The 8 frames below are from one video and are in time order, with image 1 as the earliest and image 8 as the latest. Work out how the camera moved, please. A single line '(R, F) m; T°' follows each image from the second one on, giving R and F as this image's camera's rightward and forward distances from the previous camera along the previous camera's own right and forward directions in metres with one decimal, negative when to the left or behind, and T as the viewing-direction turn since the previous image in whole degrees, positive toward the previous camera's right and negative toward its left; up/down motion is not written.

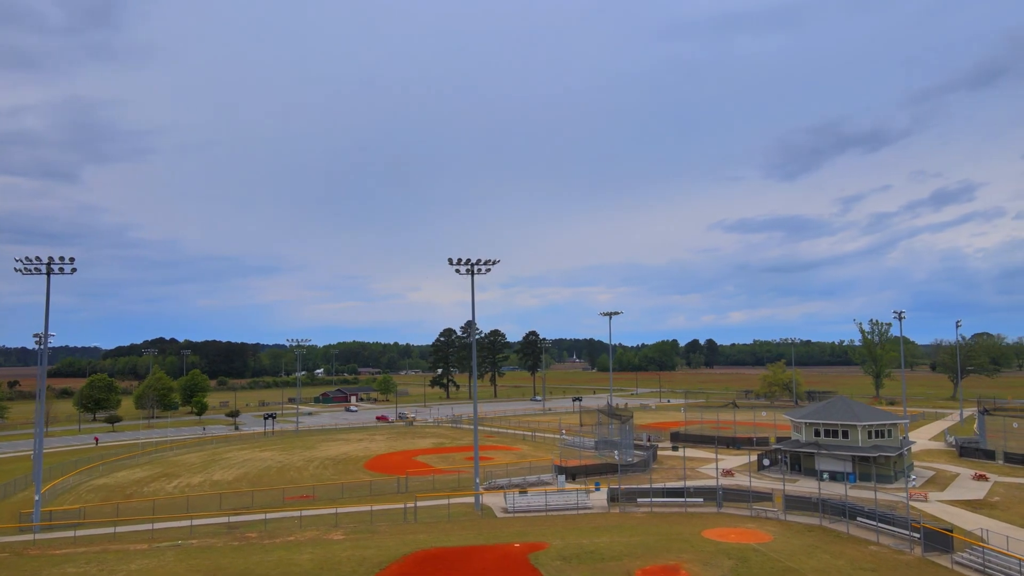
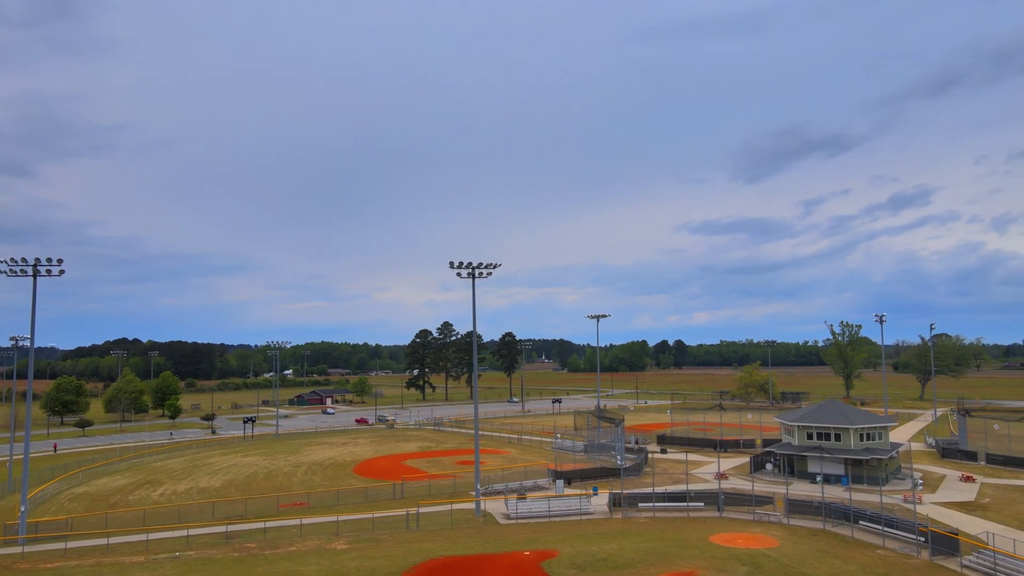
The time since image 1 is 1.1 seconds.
(-1.1, +0.2) m; +2°
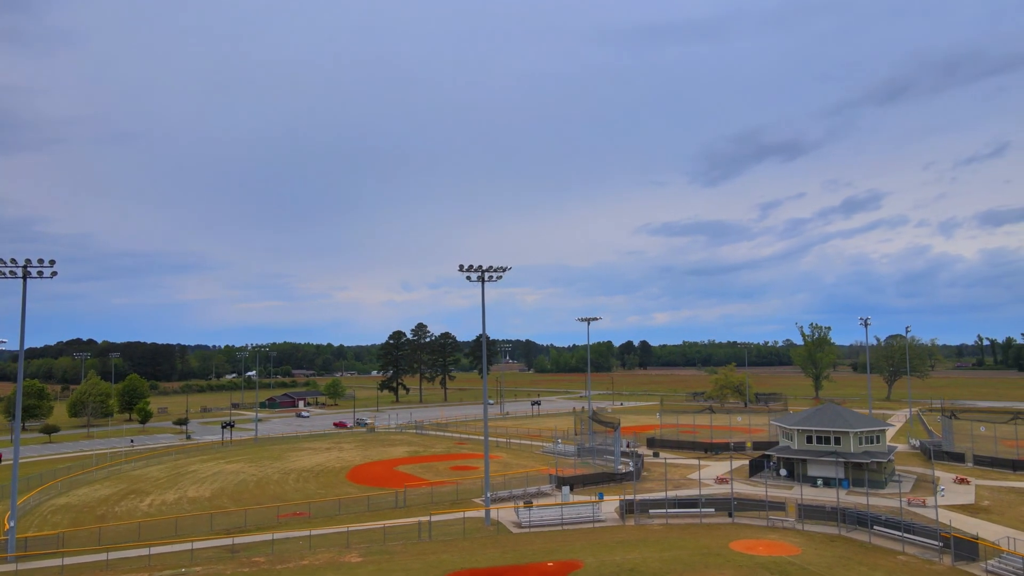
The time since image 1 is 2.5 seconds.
(-1.6, +0.5) m; +2°
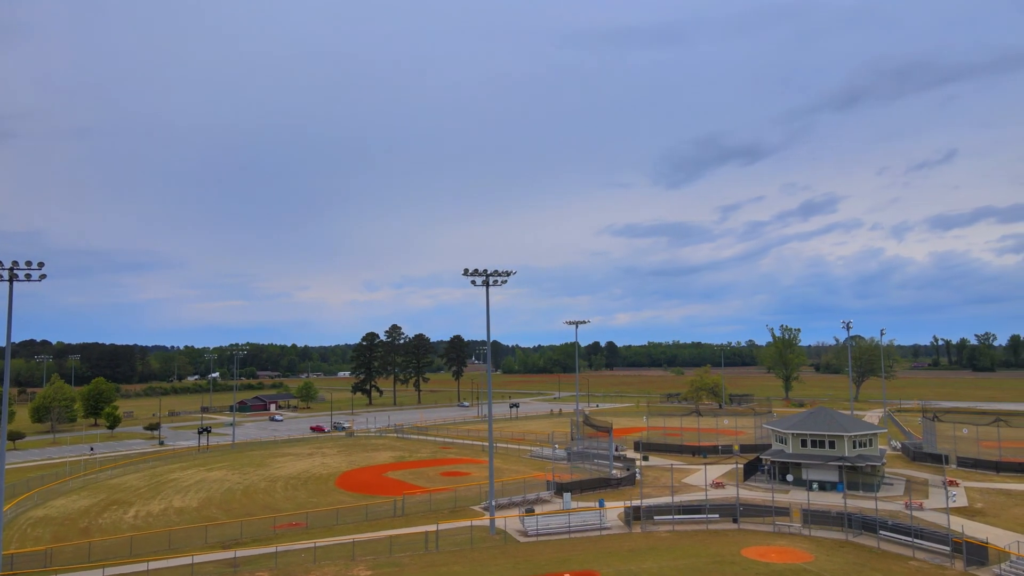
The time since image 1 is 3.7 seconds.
(-1.4, +0.4) m; +2°
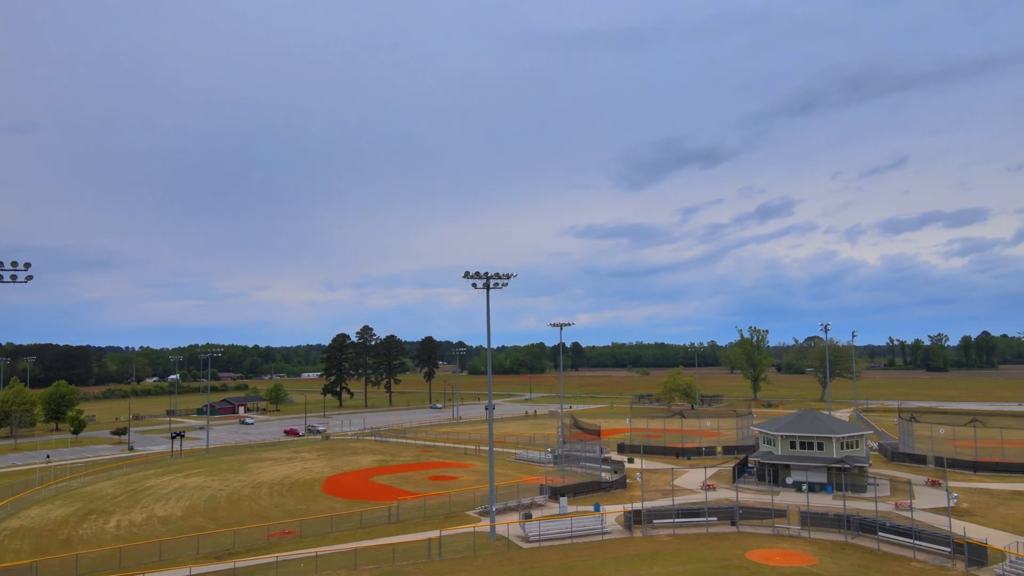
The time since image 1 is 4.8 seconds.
(-1.3, +0.2) m; +3°
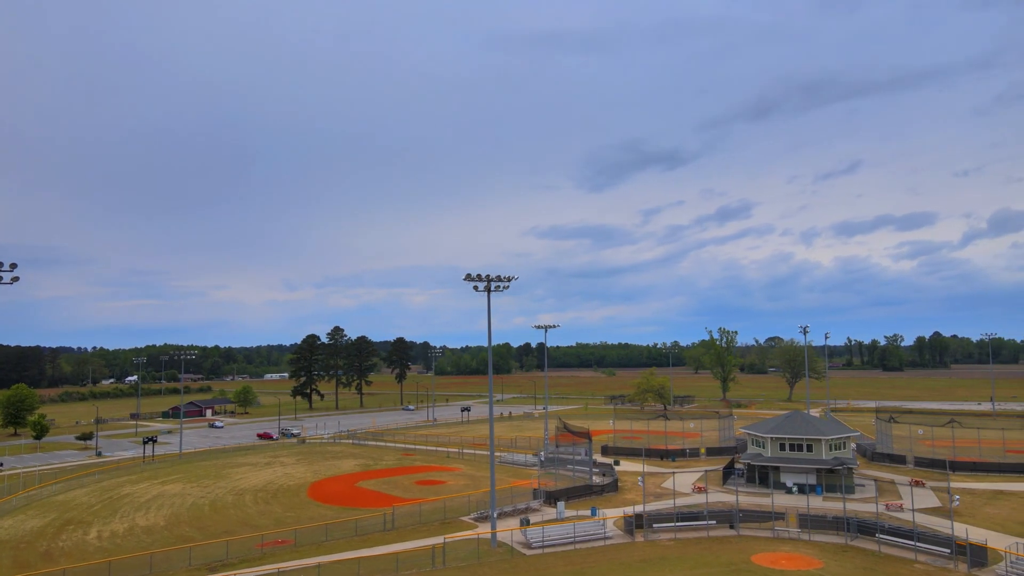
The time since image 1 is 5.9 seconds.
(-1.3, +0.3) m; +3°
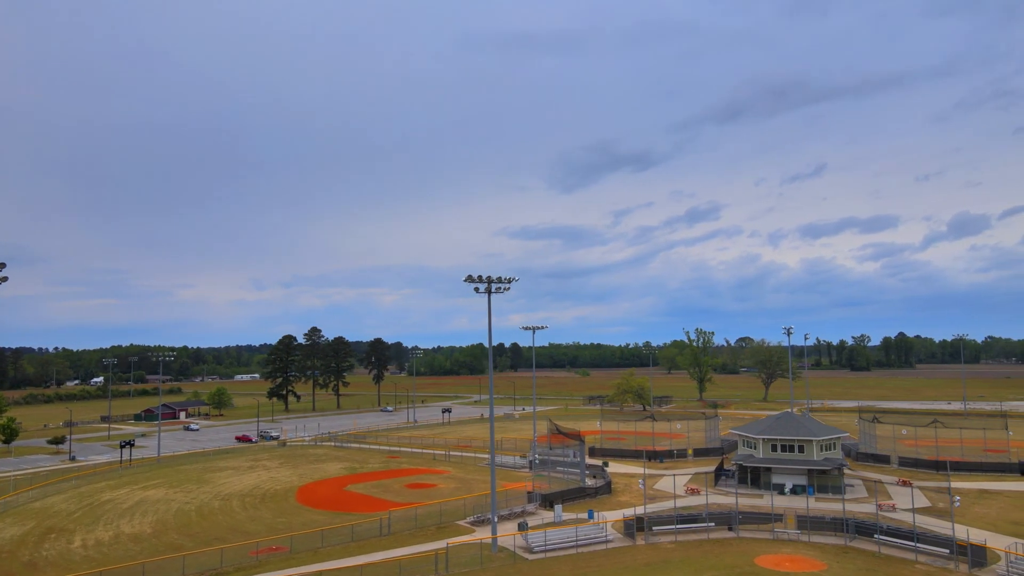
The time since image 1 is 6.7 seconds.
(-1.0, +0.2) m; +2°
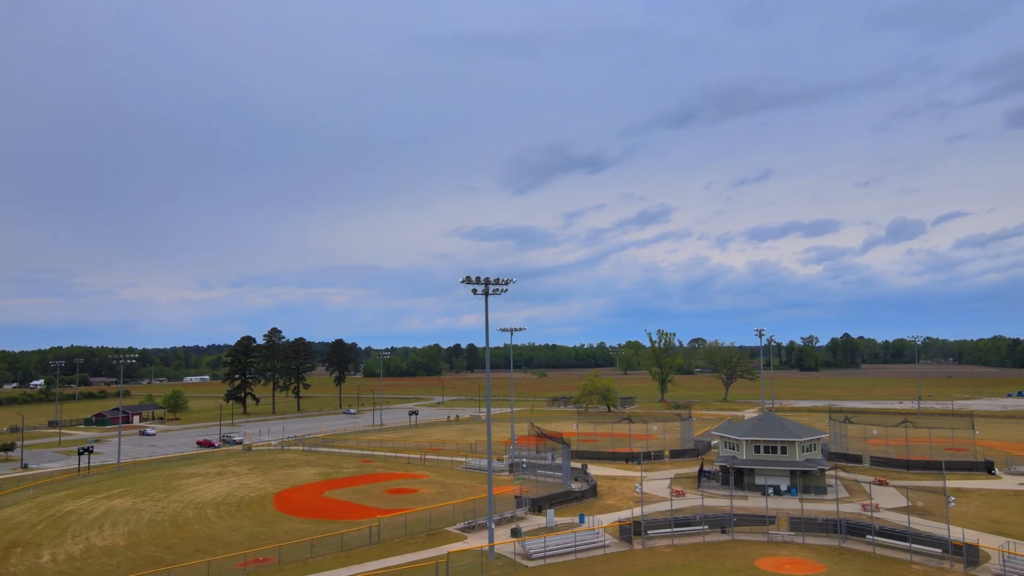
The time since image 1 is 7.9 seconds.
(-1.5, +0.4) m; +3°
